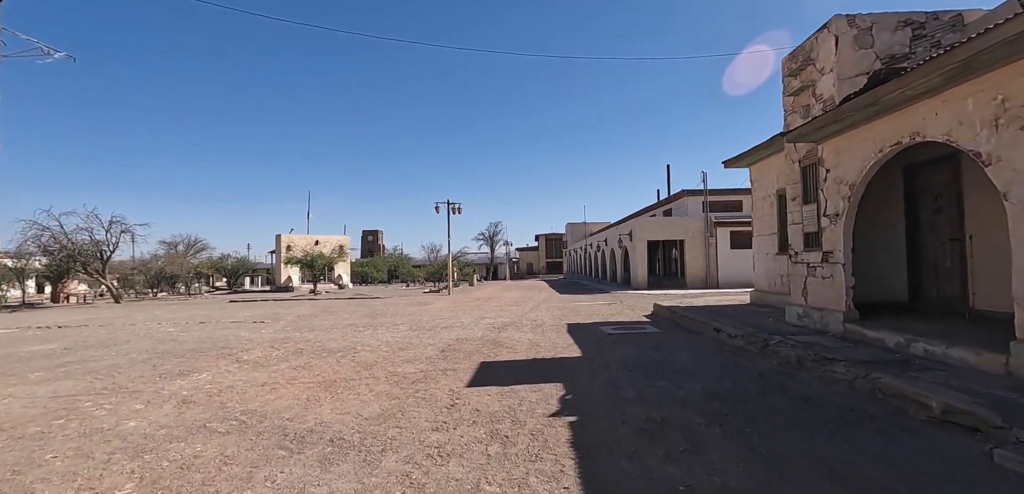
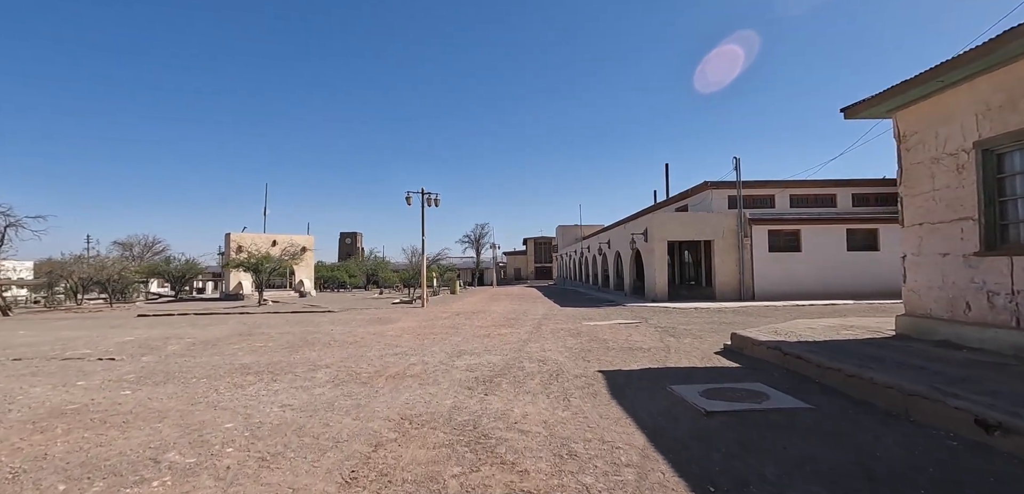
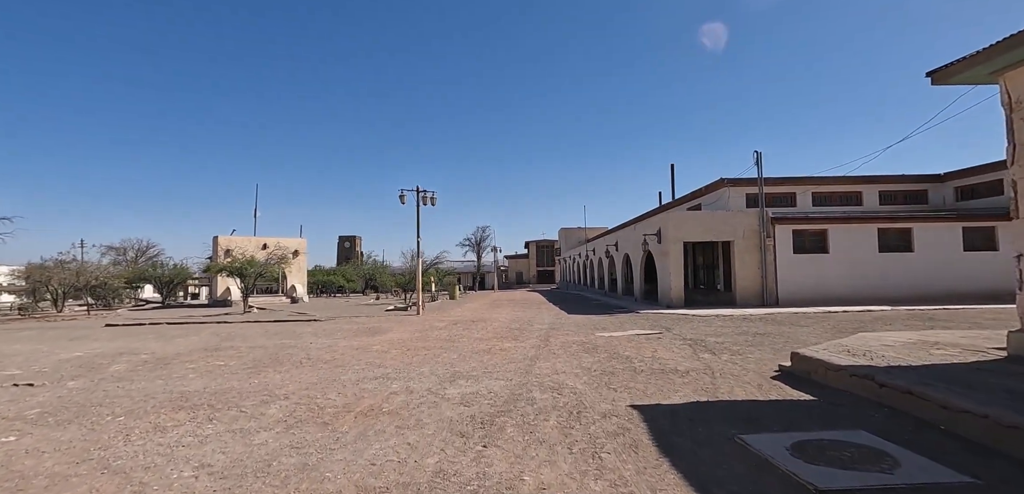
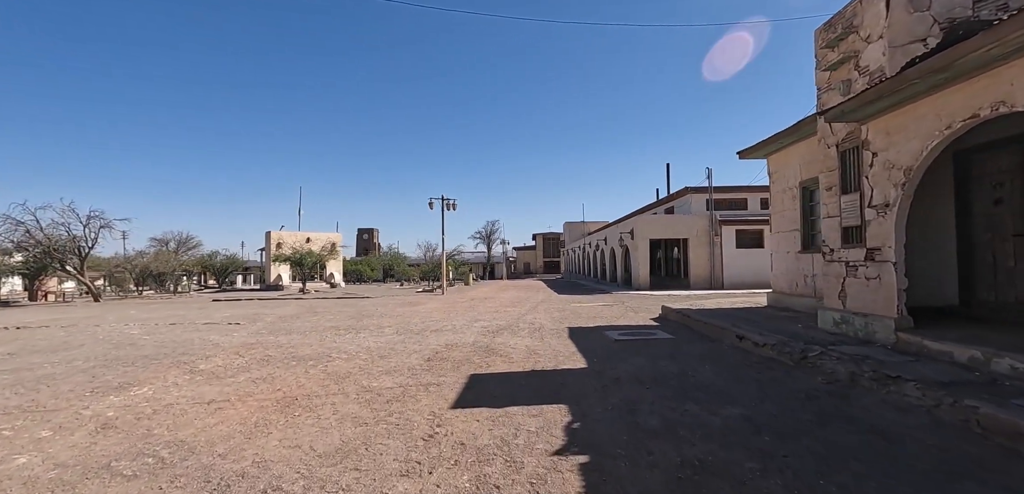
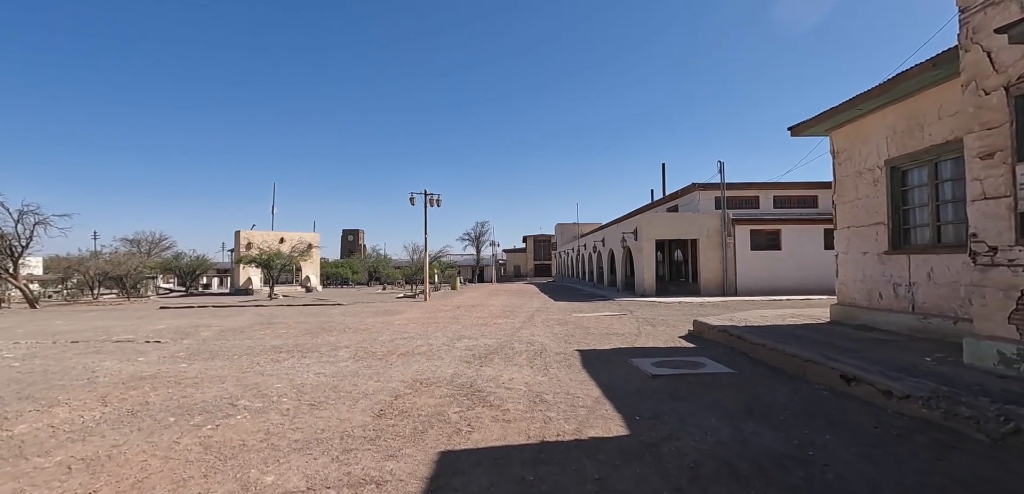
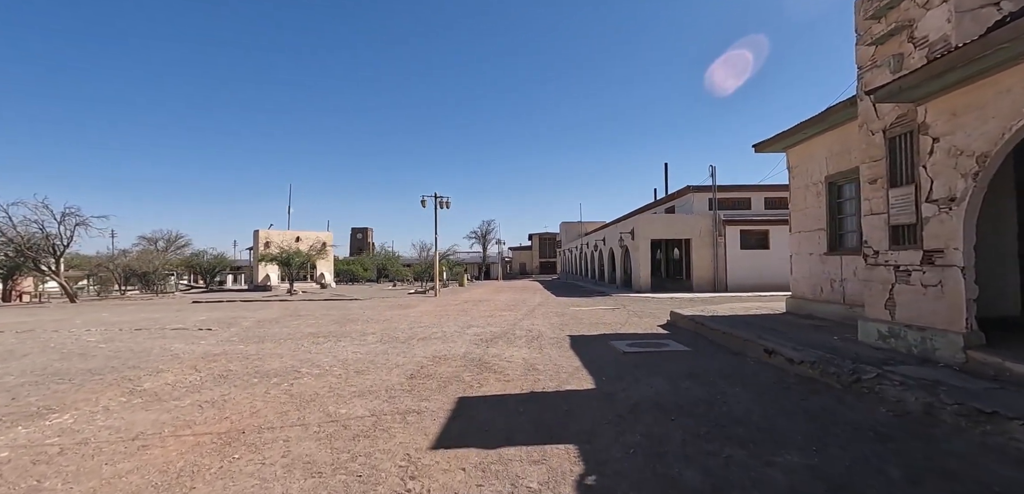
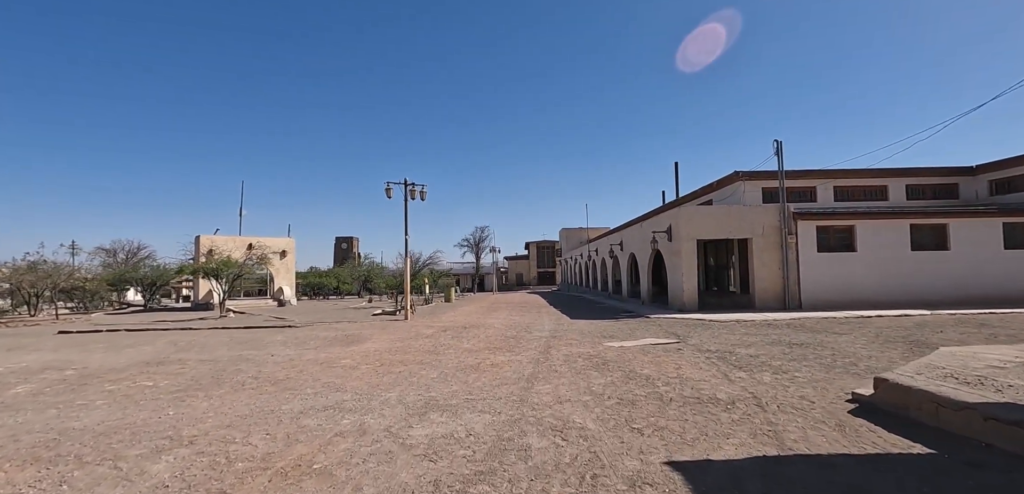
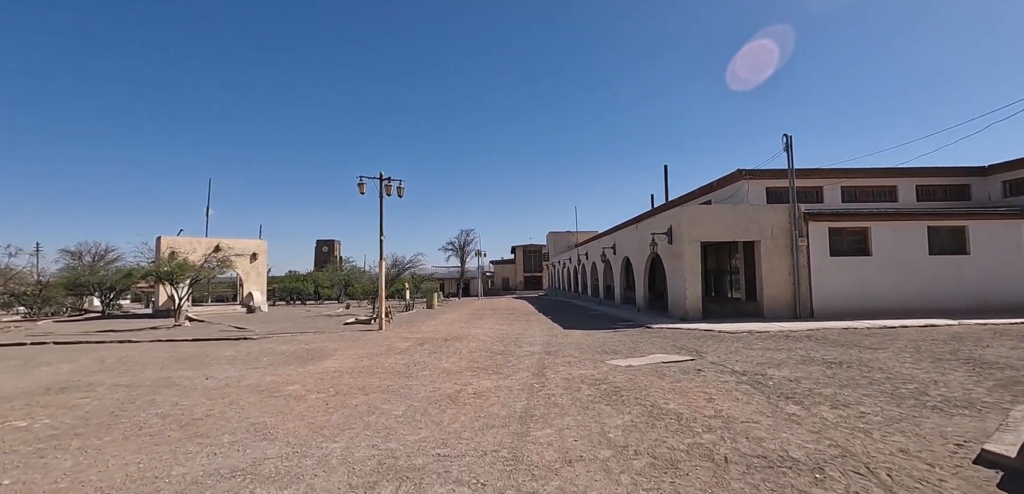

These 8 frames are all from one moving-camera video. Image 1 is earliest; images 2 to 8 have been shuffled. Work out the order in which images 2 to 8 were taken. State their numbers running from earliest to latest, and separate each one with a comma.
4, 6, 5, 2, 3, 7, 8
